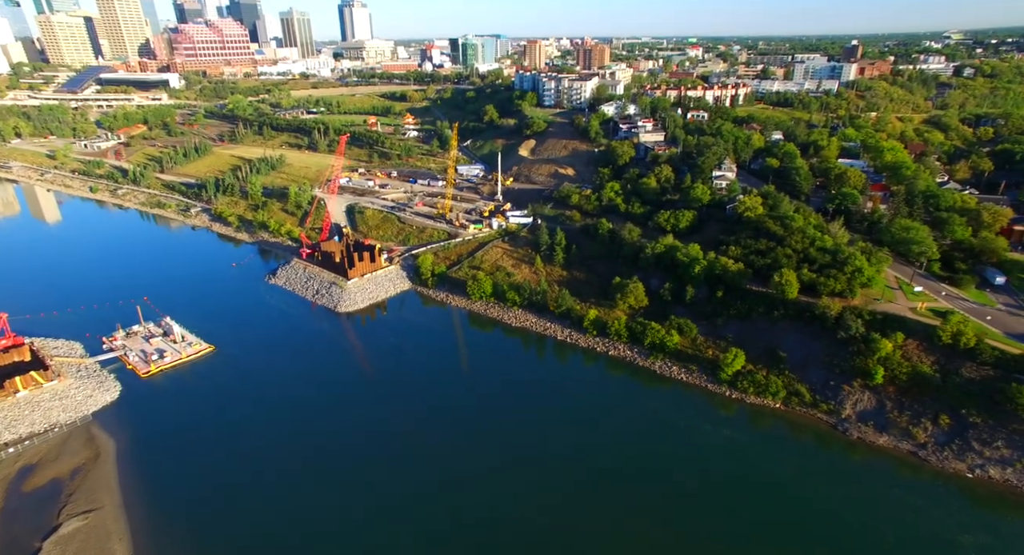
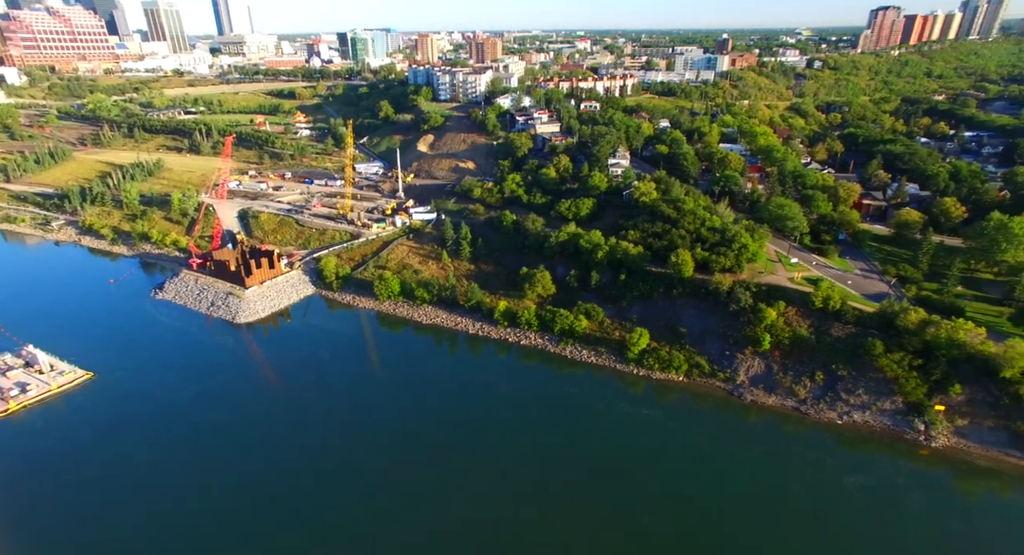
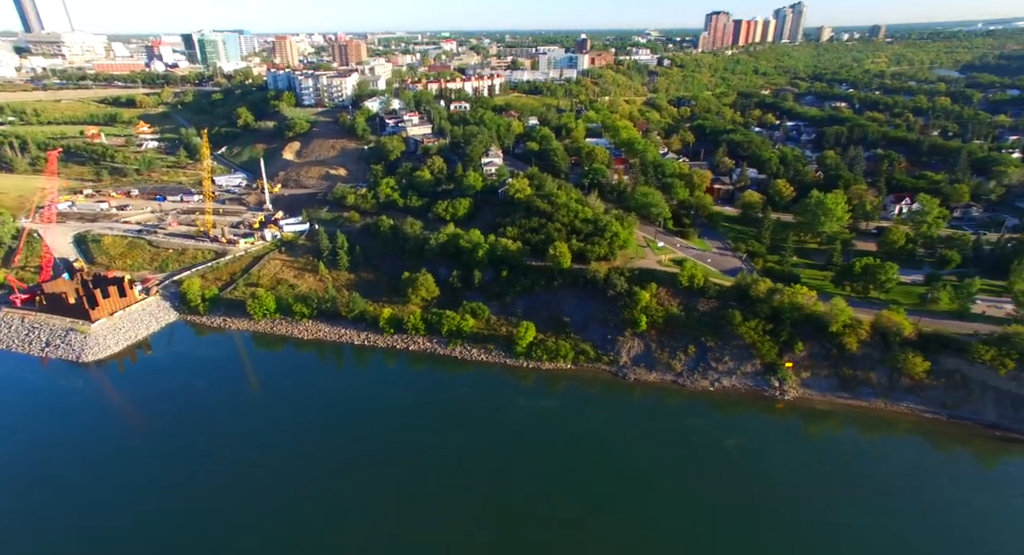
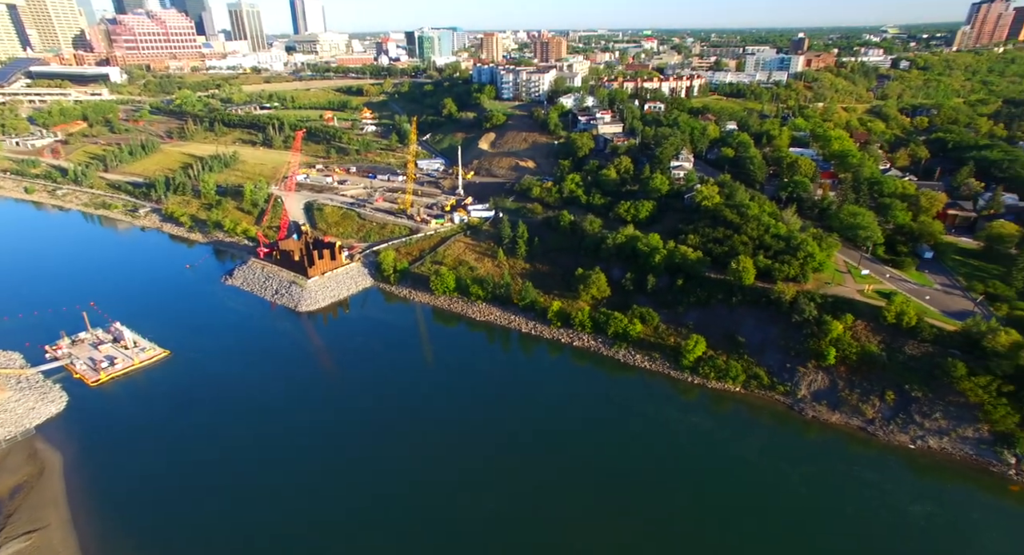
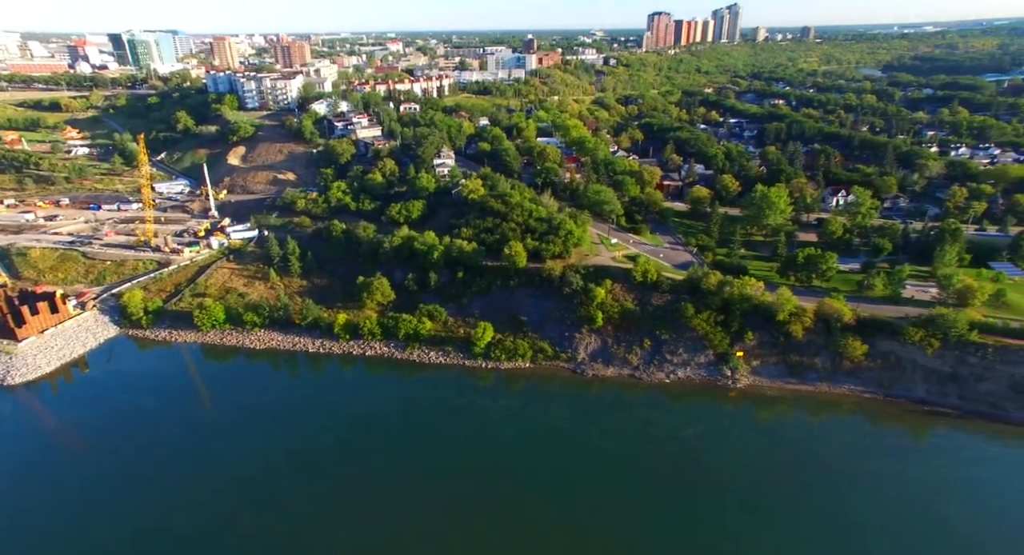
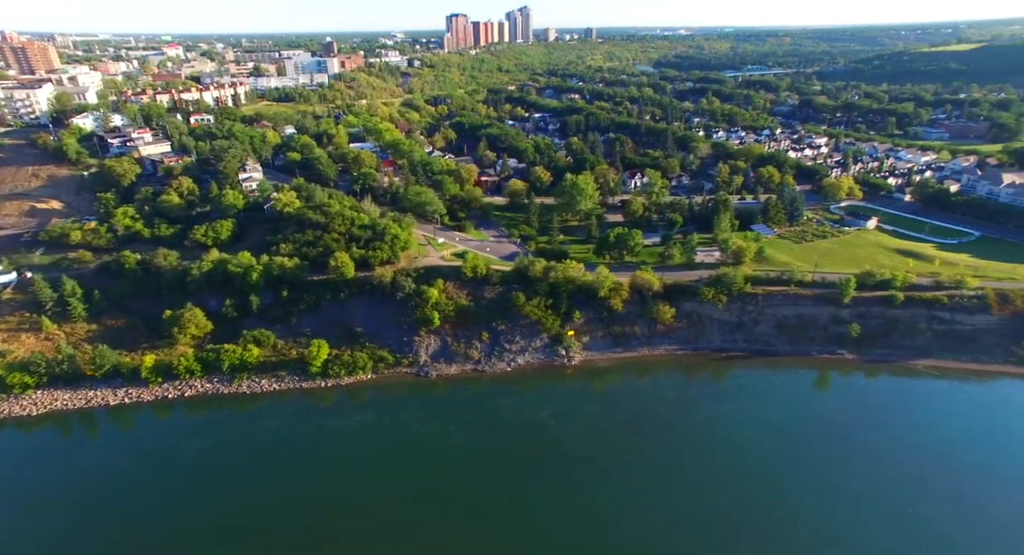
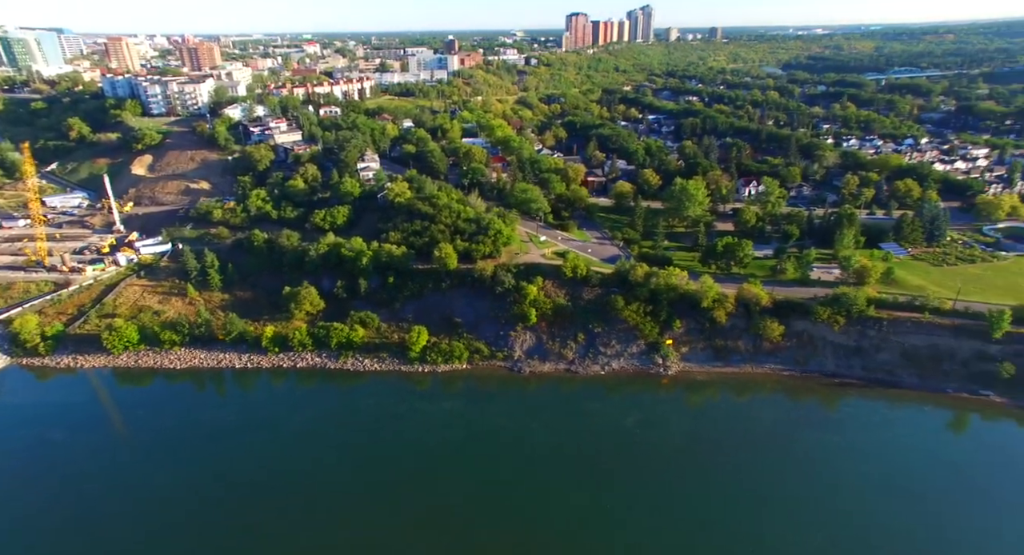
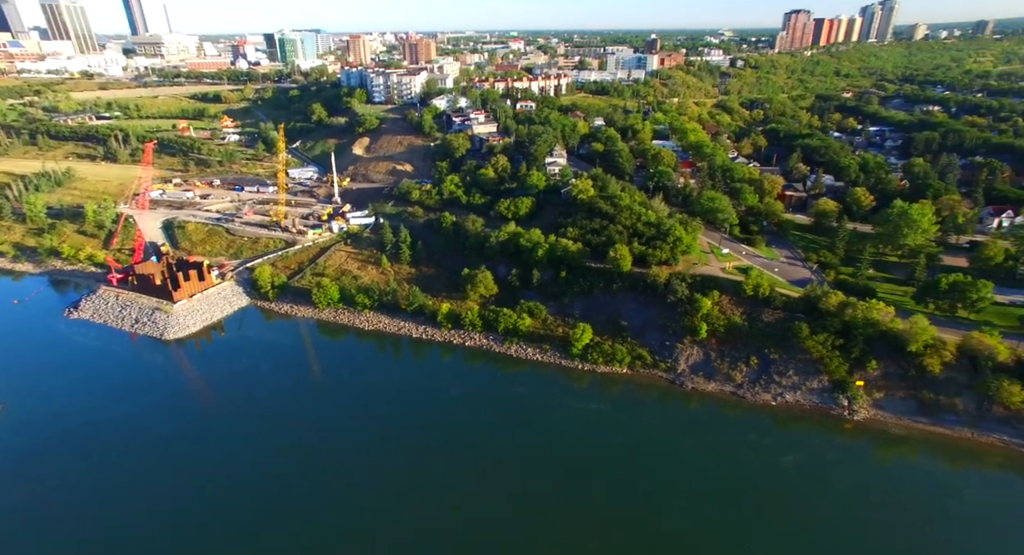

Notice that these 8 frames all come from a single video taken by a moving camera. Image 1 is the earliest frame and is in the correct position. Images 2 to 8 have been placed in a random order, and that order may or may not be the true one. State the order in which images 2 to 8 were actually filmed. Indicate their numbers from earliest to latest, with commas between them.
4, 2, 8, 3, 5, 7, 6
